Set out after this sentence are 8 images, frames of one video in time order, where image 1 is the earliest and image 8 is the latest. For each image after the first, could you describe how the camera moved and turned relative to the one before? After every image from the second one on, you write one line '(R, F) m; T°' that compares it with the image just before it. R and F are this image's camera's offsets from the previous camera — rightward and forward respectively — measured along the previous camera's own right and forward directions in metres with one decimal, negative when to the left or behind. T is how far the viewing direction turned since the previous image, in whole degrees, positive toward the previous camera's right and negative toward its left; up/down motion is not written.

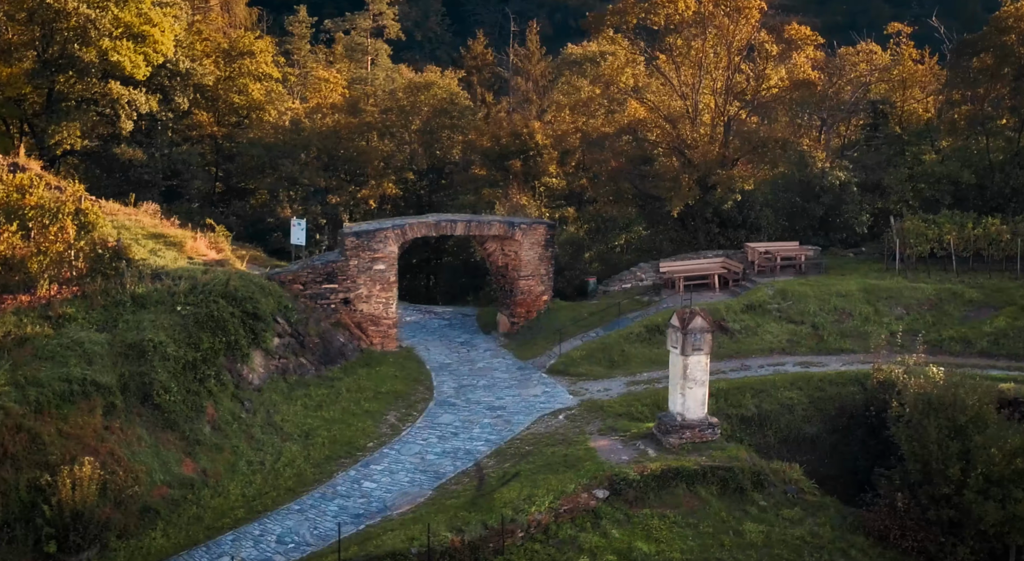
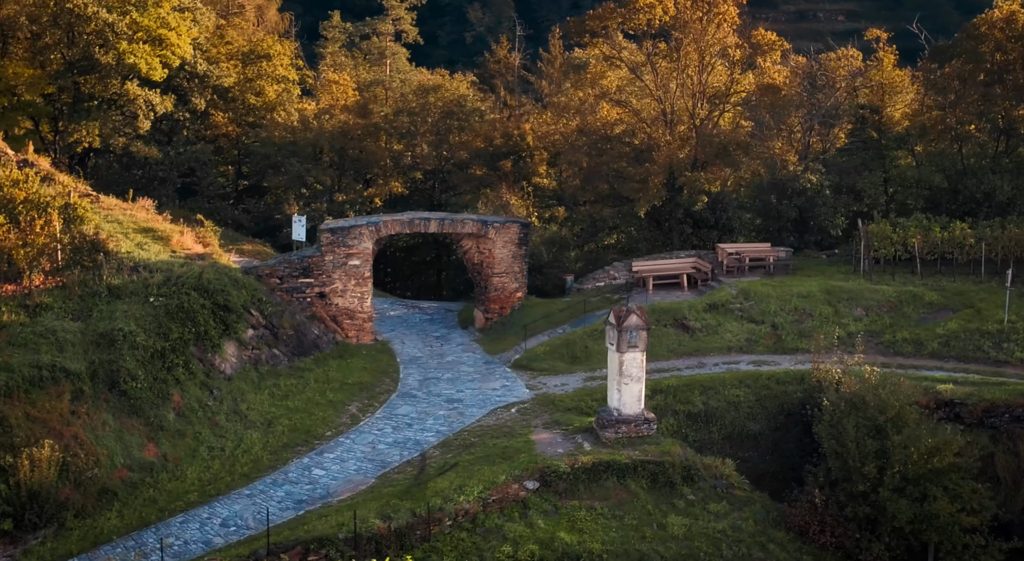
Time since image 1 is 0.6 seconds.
(+2.0, -0.4) m; -3°
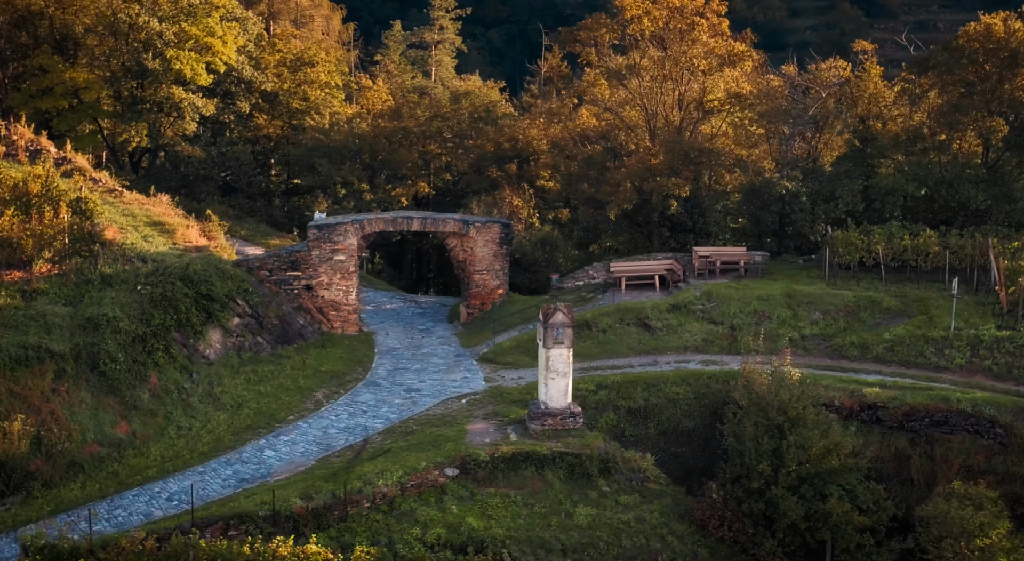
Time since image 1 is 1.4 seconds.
(+3.1, -0.6) m; -5°
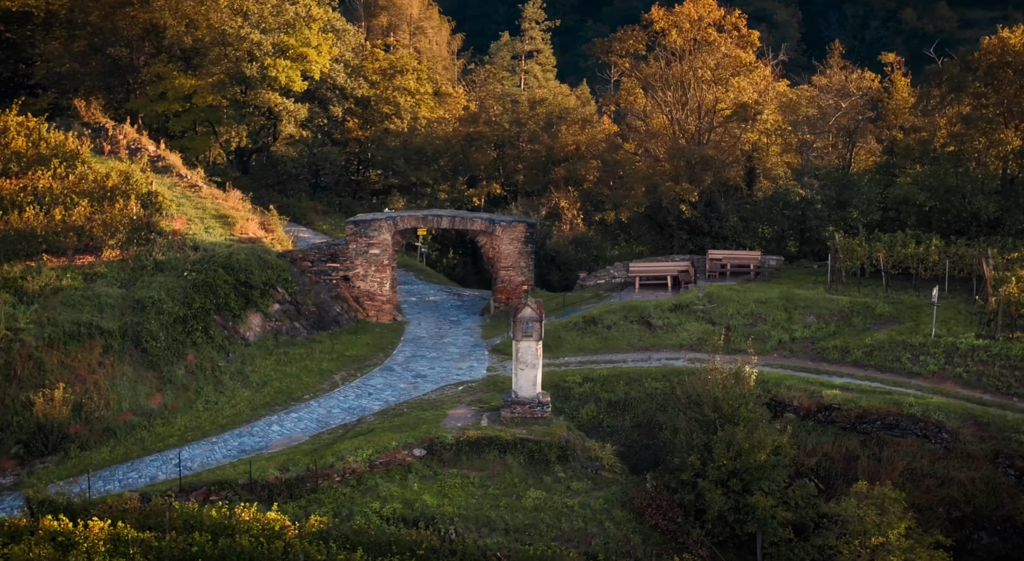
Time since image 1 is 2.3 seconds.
(+3.5, -1.0) m; -8°
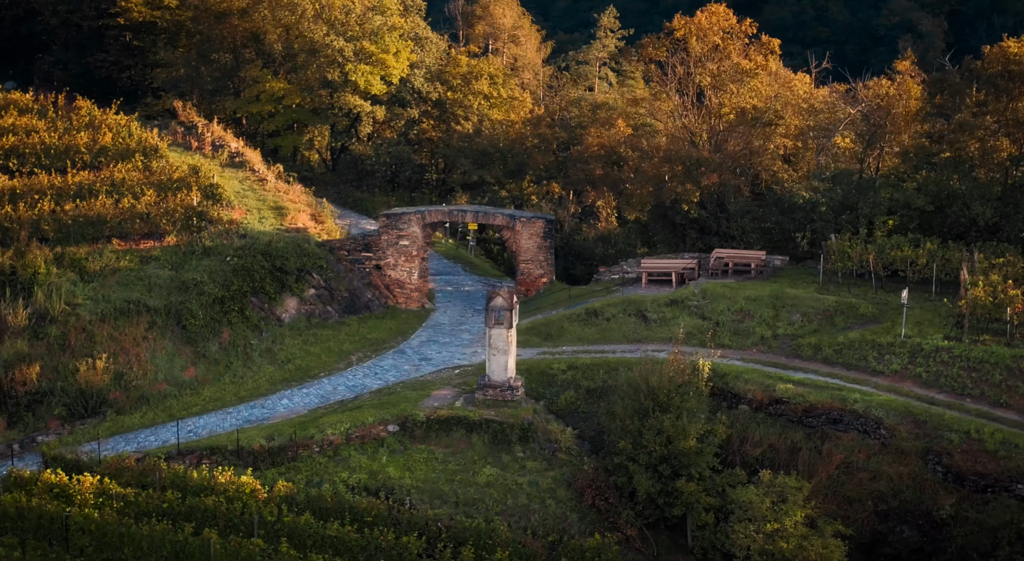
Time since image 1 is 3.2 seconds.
(+3.5, -1.0) m; -8°
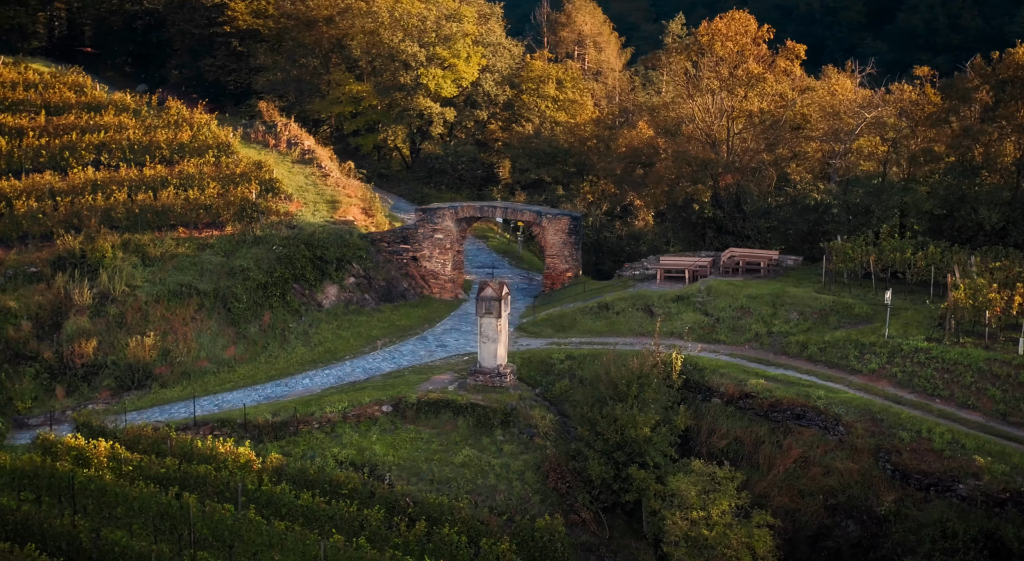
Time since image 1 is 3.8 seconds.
(+3.0, -0.8) m; -7°
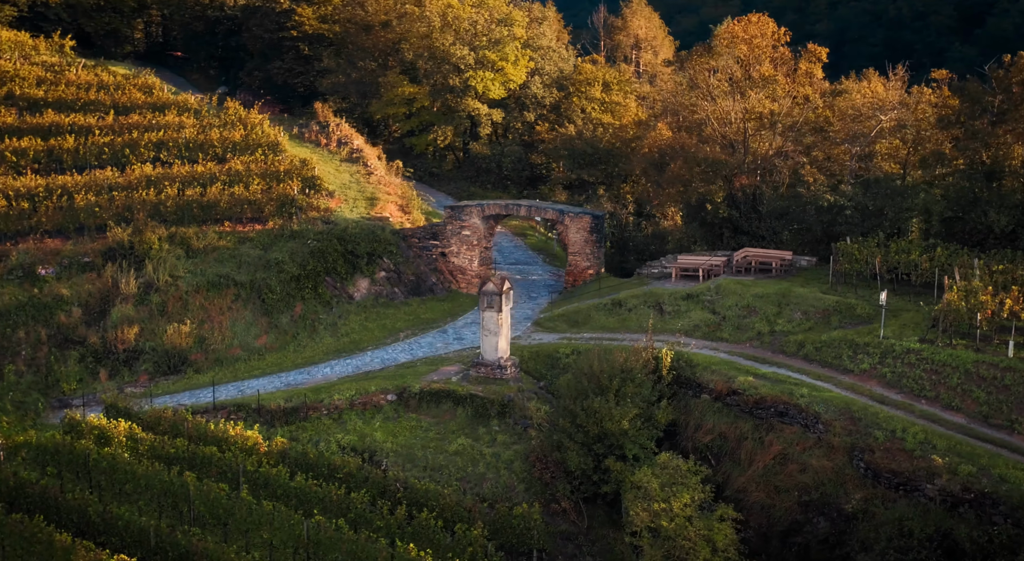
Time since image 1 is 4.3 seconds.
(+1.9, -0.5) m; -5°
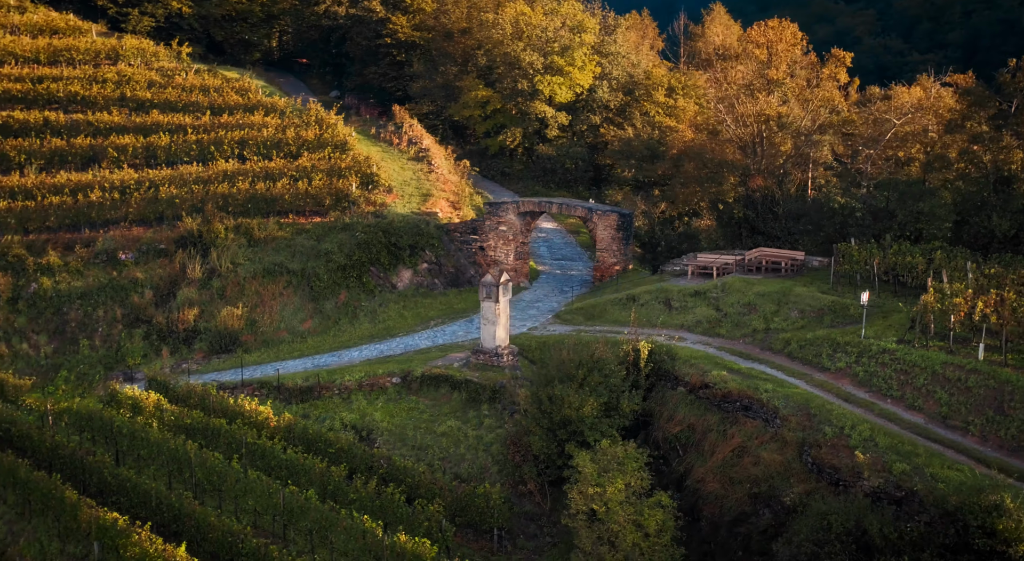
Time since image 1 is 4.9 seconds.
(+3.1, -0.8) m; -7°
